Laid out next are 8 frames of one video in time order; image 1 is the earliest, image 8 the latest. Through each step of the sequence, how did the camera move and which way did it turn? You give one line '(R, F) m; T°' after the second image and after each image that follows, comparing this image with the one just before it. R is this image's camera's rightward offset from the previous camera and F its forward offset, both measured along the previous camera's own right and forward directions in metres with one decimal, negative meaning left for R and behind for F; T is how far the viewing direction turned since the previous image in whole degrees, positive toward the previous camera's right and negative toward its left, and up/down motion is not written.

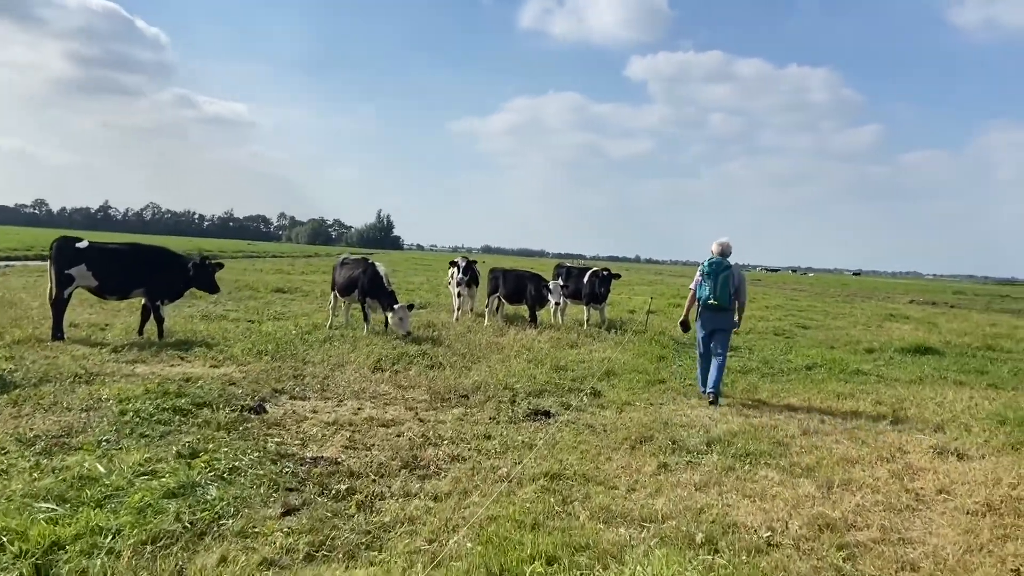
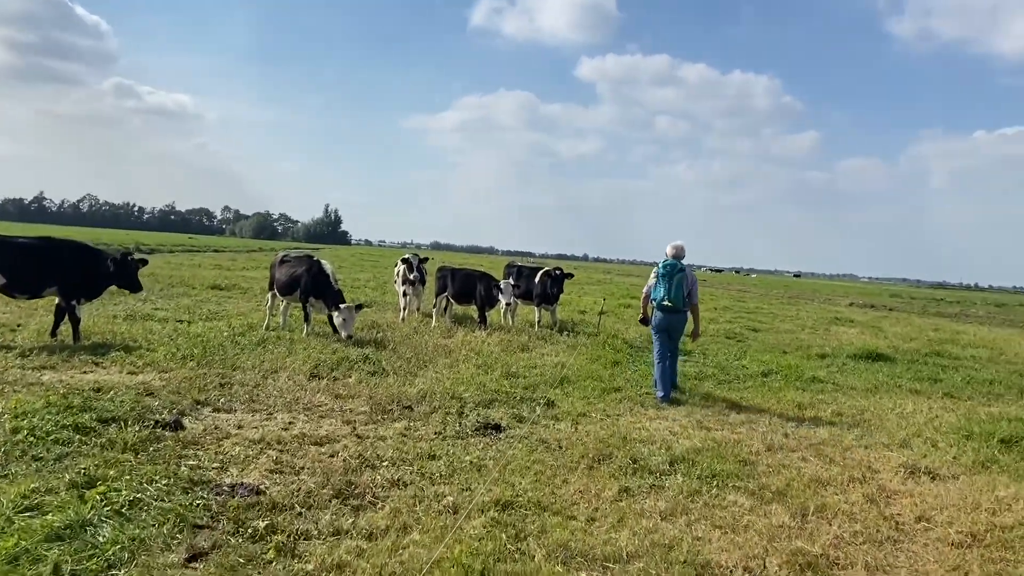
(0.0, +0.5) m; +4°
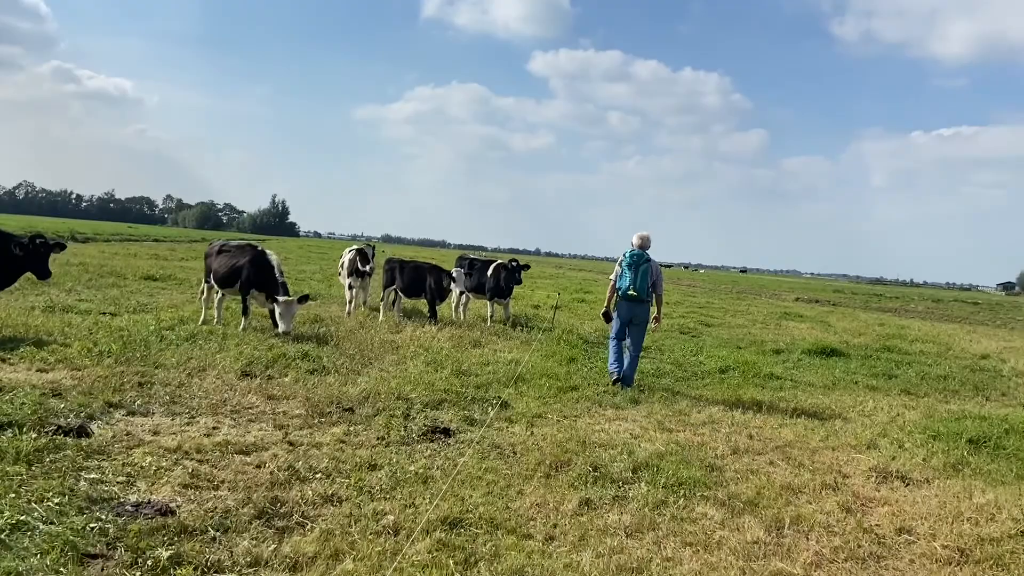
(0.0, +0.5) m; +4°
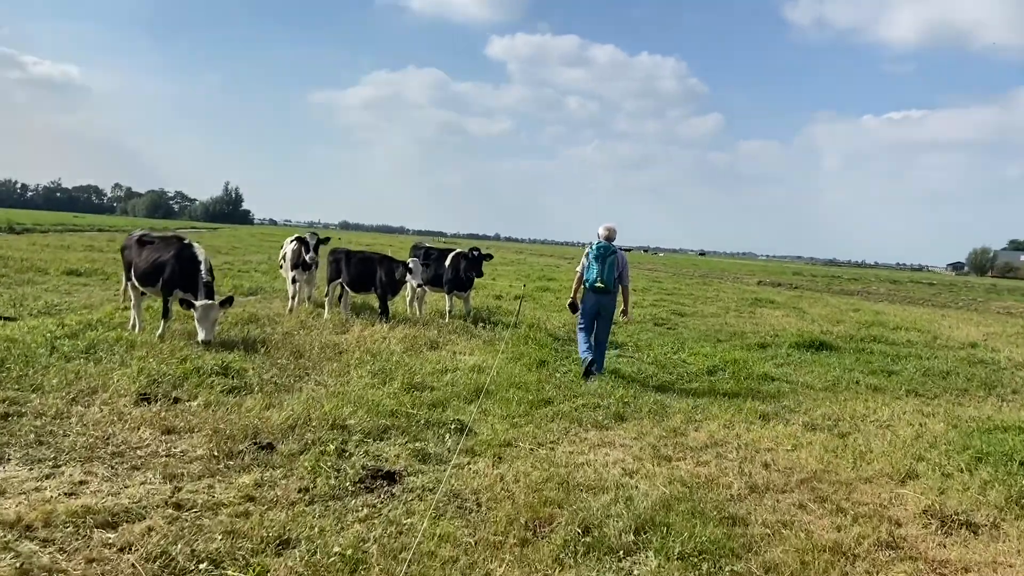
(0.0, +1.3) m; +3°
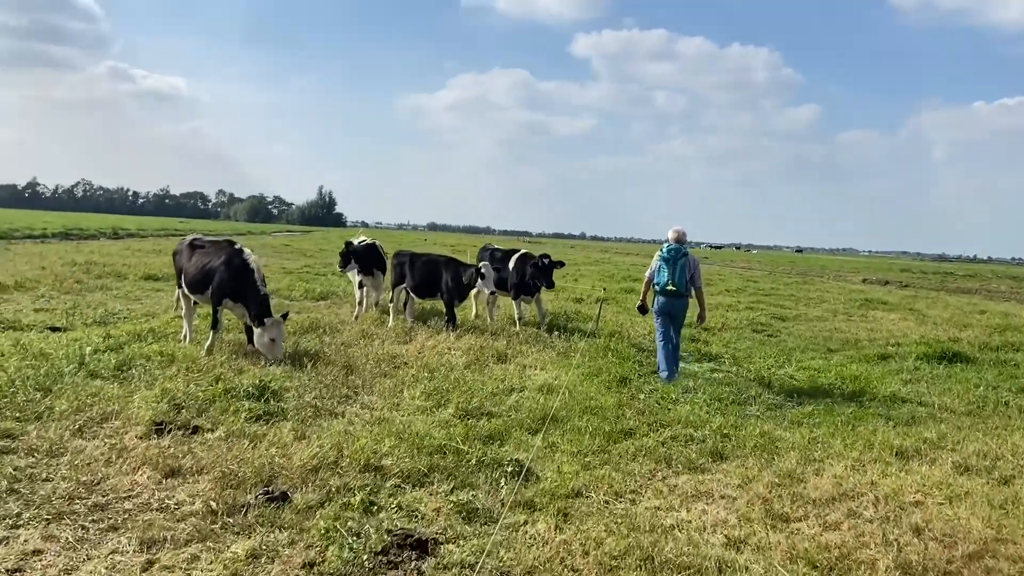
(+0.1, +1.1) m; -6°
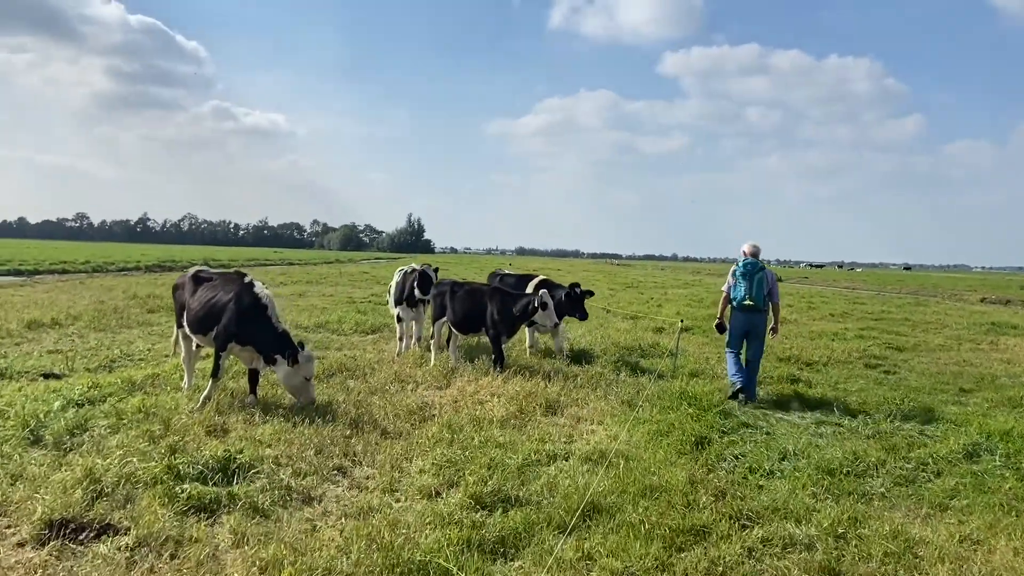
(+0.4, +1.6) m; -6°
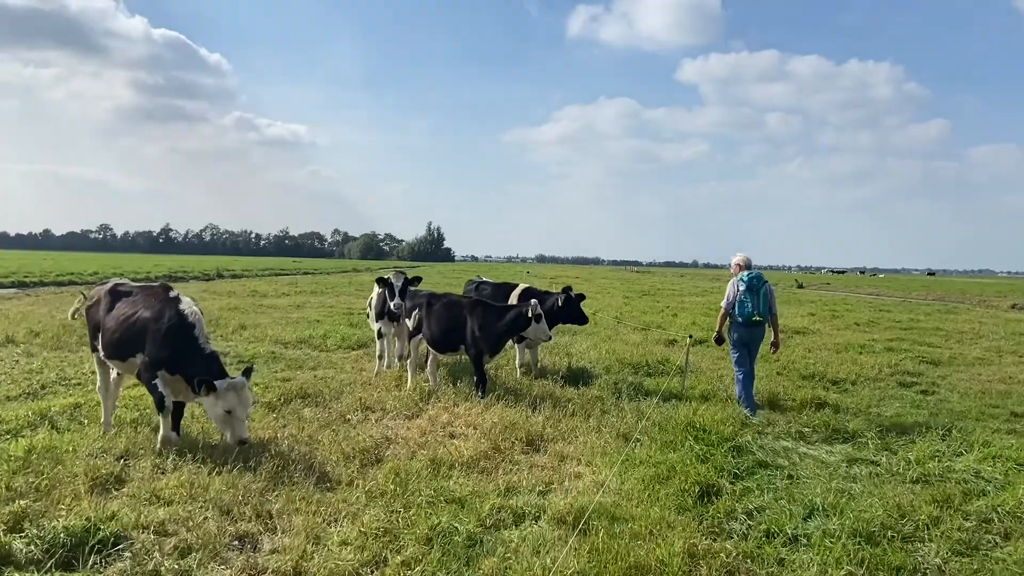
(+0.4, +1.2) m; -1°
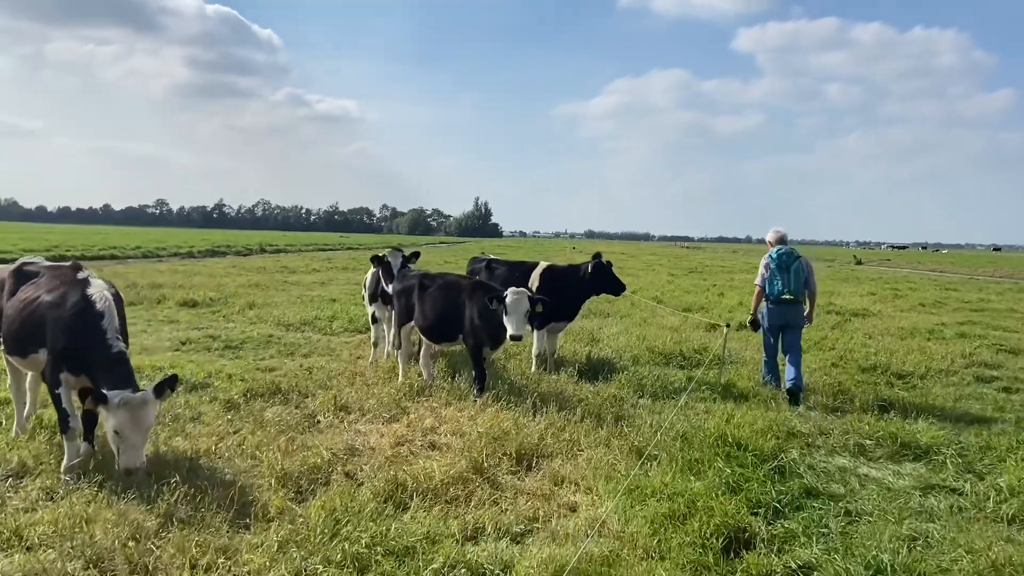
(+0.4, +1.2) m; -4°
